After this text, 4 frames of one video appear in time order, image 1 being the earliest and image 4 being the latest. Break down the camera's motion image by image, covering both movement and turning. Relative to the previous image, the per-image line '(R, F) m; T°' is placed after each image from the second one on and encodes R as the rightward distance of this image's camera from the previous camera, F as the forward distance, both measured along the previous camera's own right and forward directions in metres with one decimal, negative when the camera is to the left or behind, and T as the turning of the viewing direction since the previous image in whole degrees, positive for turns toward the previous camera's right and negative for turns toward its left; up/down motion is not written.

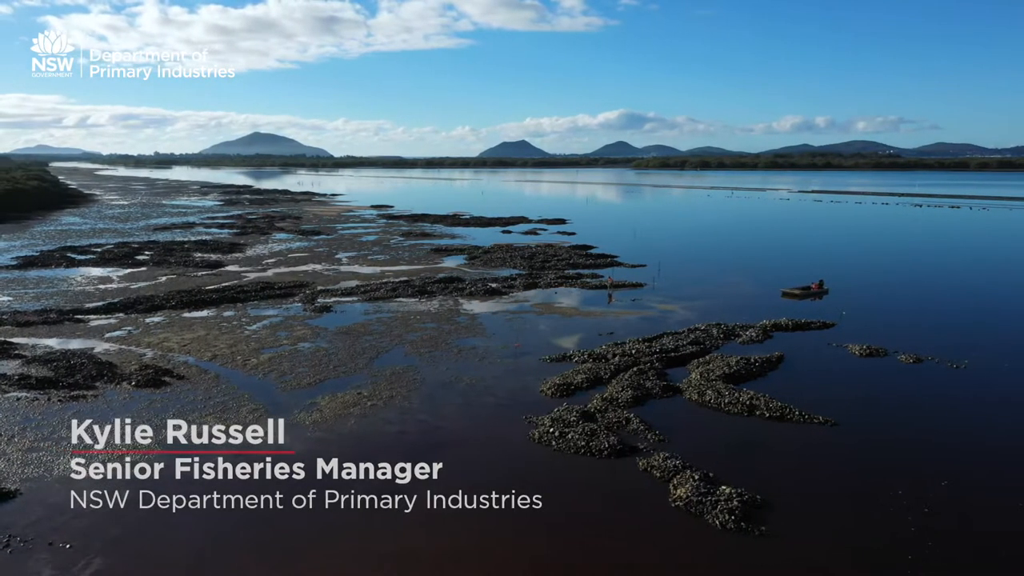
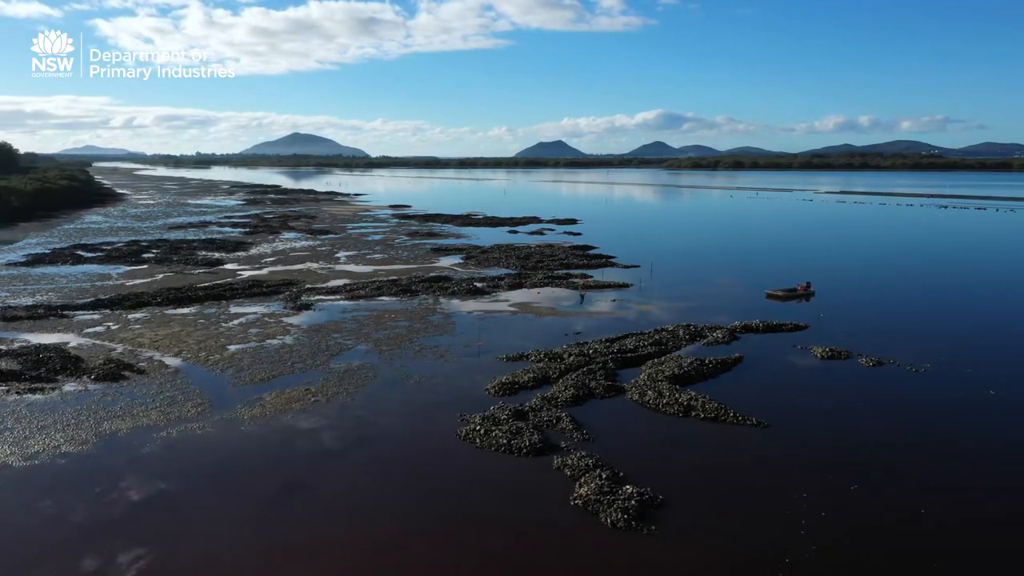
(+2.0, -0.1) m; -2°
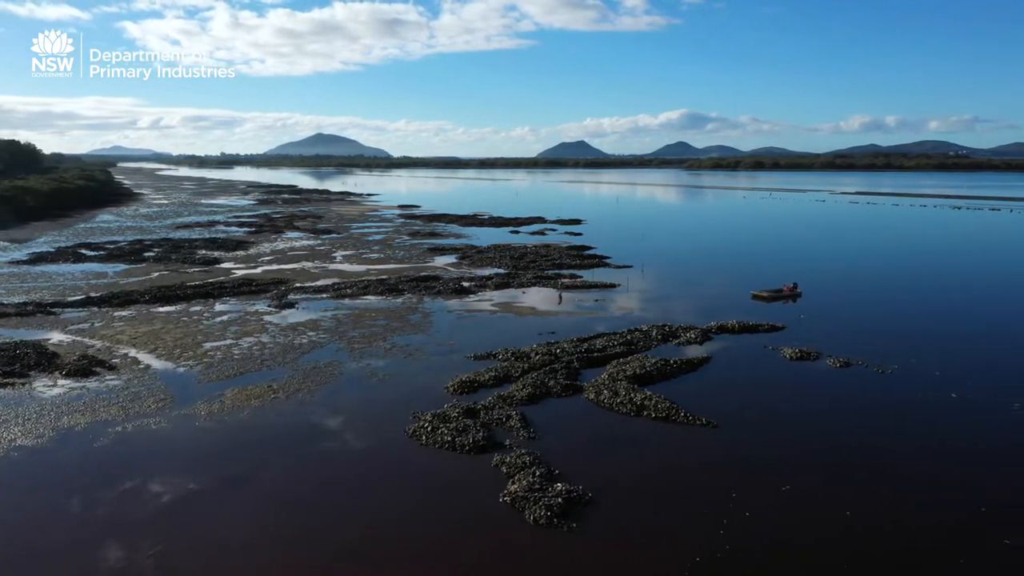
(+1.4, -0.1) m; -1°
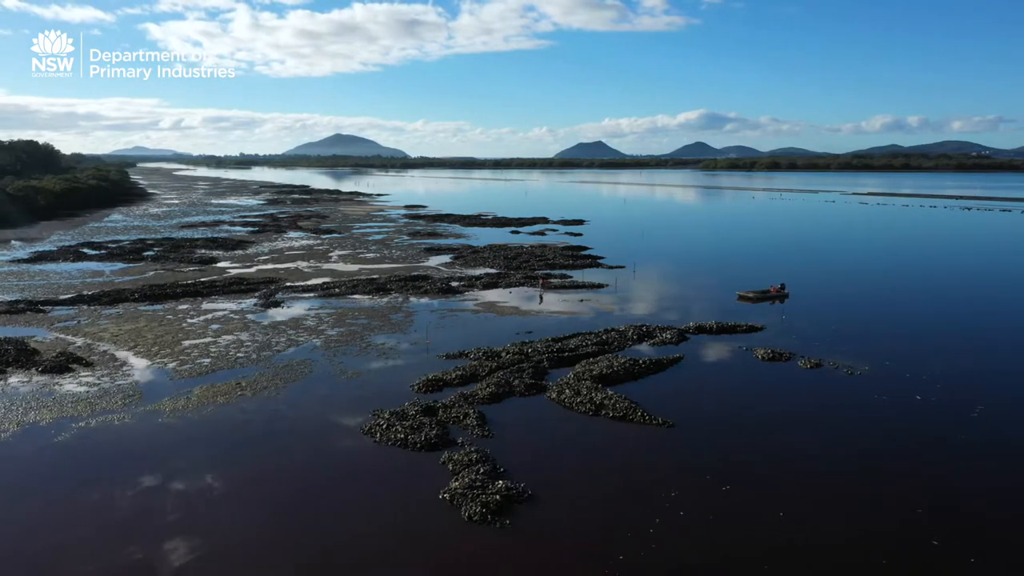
(+1.2, -0.1) m; -1°
